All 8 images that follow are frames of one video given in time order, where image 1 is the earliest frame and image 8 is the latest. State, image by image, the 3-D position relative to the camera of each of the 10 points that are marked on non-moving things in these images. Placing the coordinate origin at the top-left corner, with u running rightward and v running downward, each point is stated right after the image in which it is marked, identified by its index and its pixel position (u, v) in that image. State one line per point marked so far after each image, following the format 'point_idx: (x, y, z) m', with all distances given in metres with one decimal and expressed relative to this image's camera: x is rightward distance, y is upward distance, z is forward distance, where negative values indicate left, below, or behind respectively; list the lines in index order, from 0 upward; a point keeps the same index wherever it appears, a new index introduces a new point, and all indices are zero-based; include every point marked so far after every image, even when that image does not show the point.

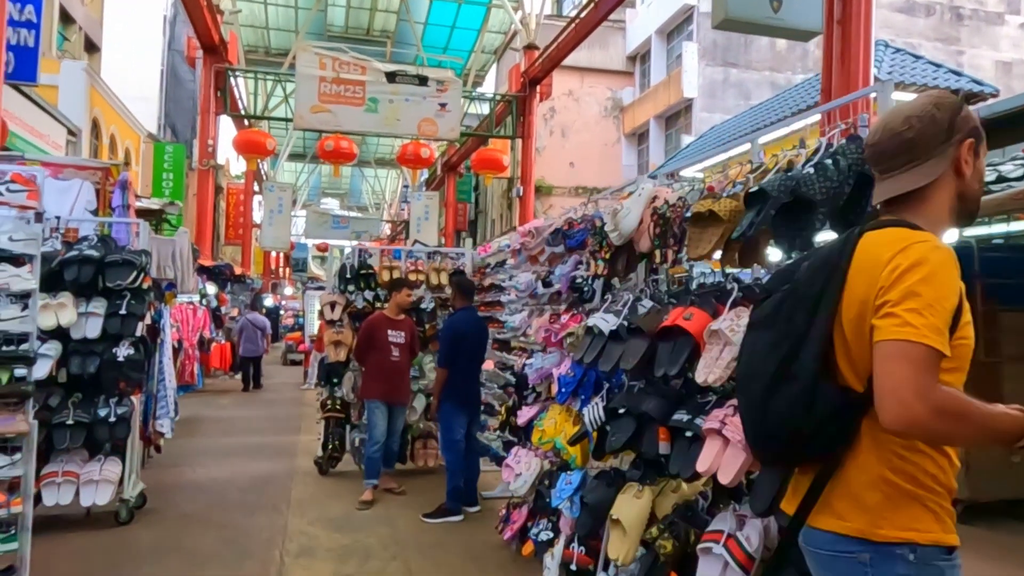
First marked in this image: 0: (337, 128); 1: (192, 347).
0: (-2.8, +2.3, +11.6) m
1: (-4.8, -0.9, +10.9) m
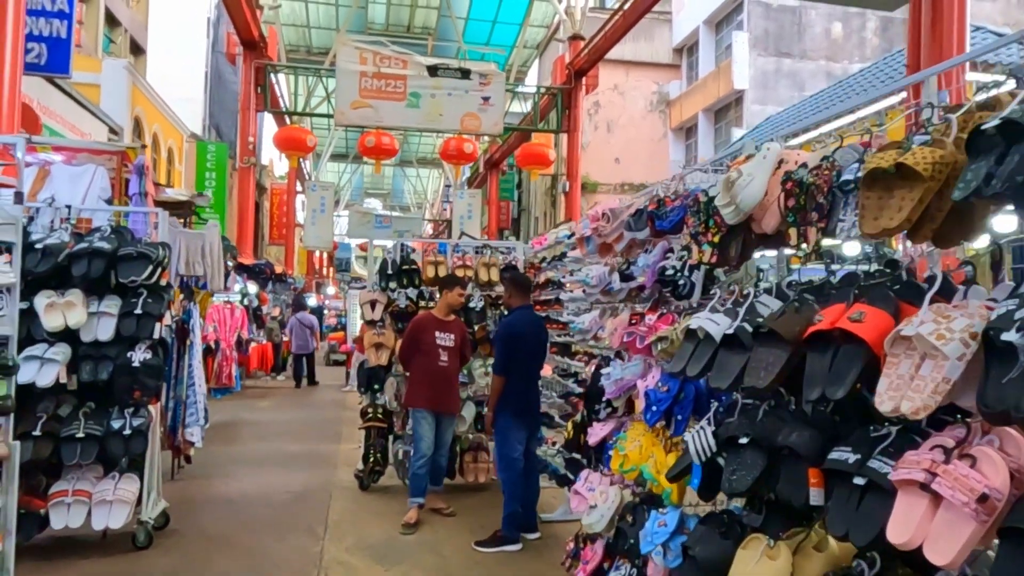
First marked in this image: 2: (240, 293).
0: (-2.0, +2.4, +11.1) m
1: (-4.1, -0.9, +10.6) m
2: (-4.9, -0.1, +13.1) m
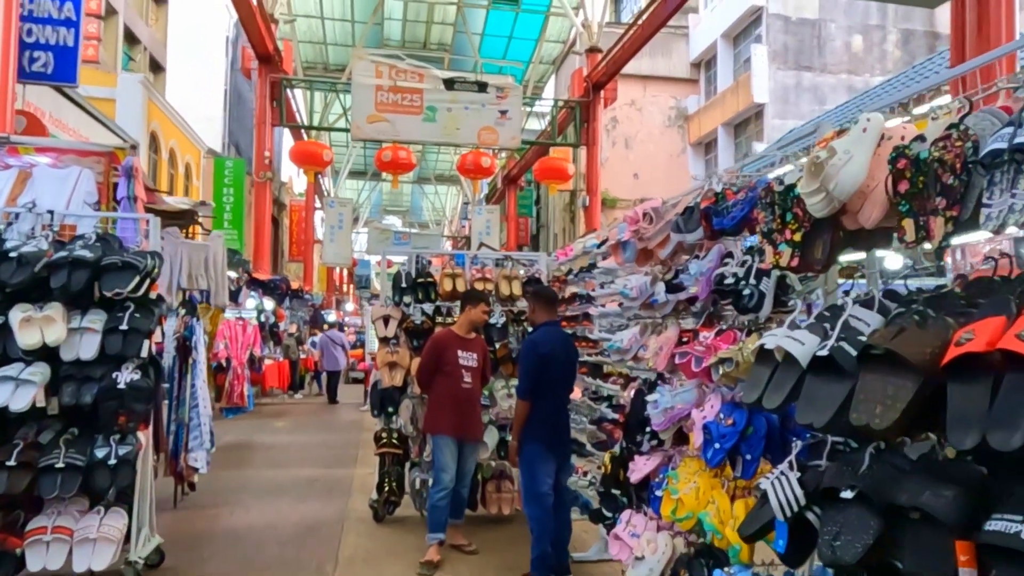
0: (-1.7, +2.1, +10.8) m
1: (-3.8, -1.1, +10.3) m
2: (-4.6, -0.4, +12.8) m
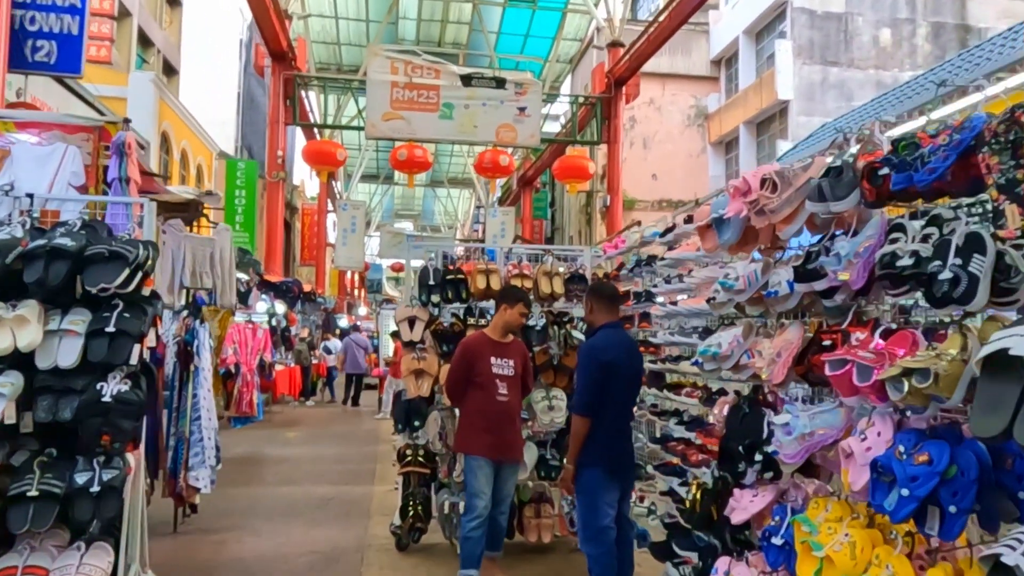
0: (-1.4, +2.1, +10.3) m
1: (-3.5, -1.1, +9.7) m
2: (-4.2, -0.4, +12.3) m
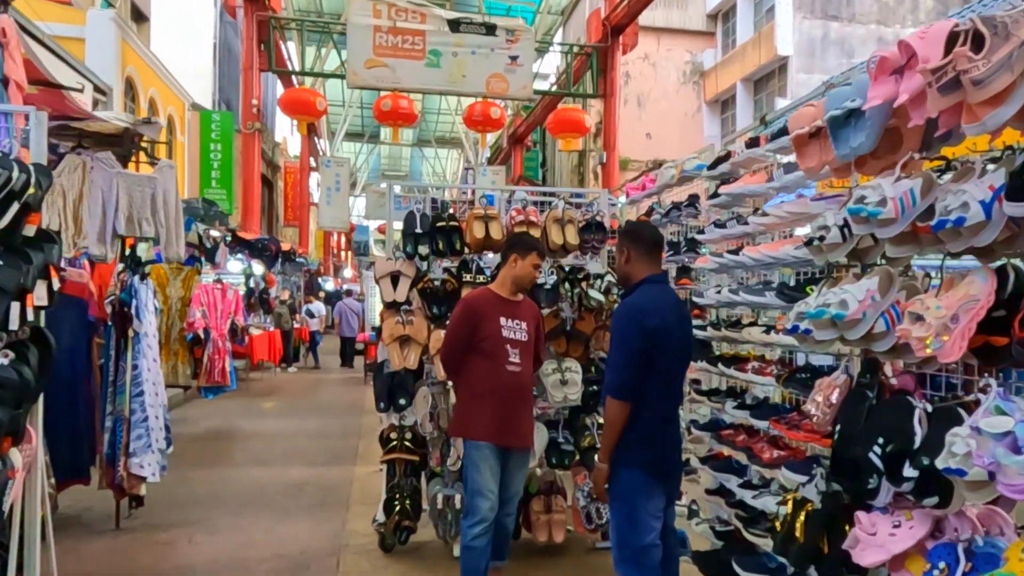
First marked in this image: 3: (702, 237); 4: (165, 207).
0: (-1.5, +2.7, +9.4) m
1: (-3.5, -0.6, +9.0) m
2: (-4.3, +0.2, +11.5) m
3: (+0.7, +0.2, +2.8) m
4: (-2.0, +0.5, +4.2) m
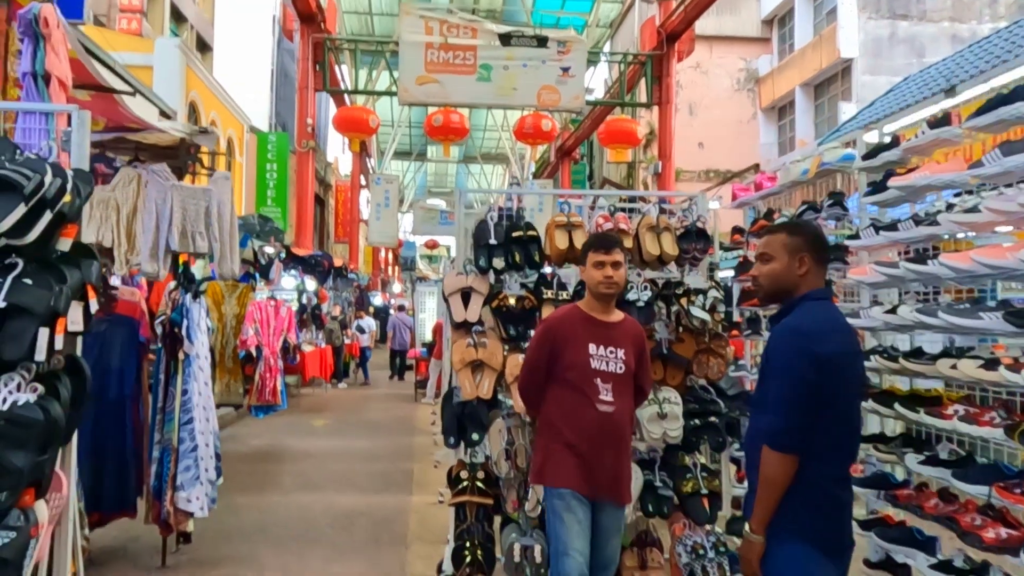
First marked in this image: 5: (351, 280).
0: (-0.7, +2.4, +9.1) m
1: (-2.8, -0.8, +8.7) m
2: (-3.4, 0.0, +11.3) m
3: (+1.1, +0.1, +2.4) m
4: (-1.6, +0.4, +3.9) m
5: (-3.5, +0.2, +15.9) m
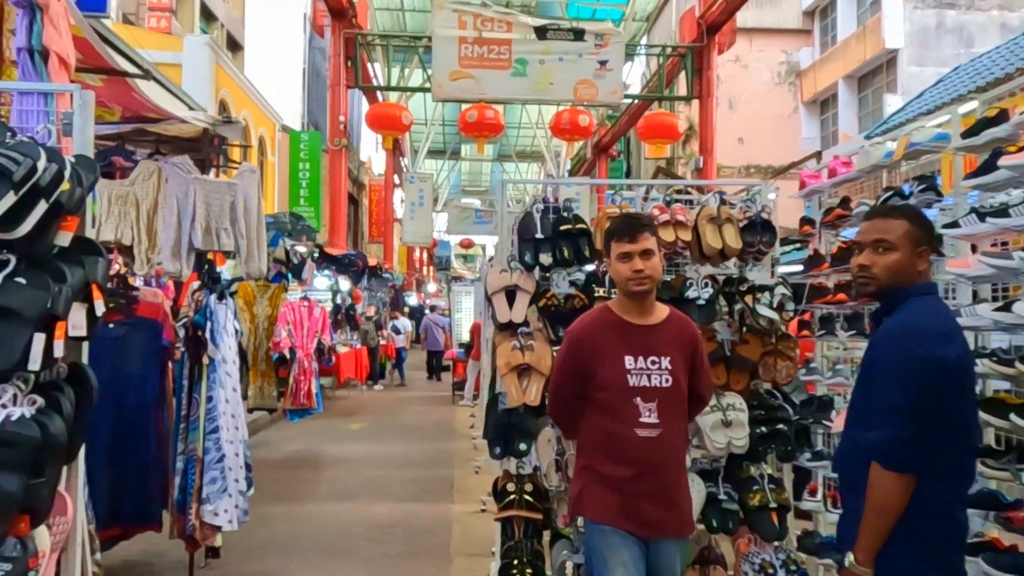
0: (-0.3, +2.5, +8.8) m
1: (-2.4, -0.8, +8.6) m
2: (-2.8, 0.0, +11.2) m
3: (+1.2, +0.2, +2.0) m
4: (-1.4, +0.4, +3.7) m
5: (-2.7, +0.2, +15.8) m
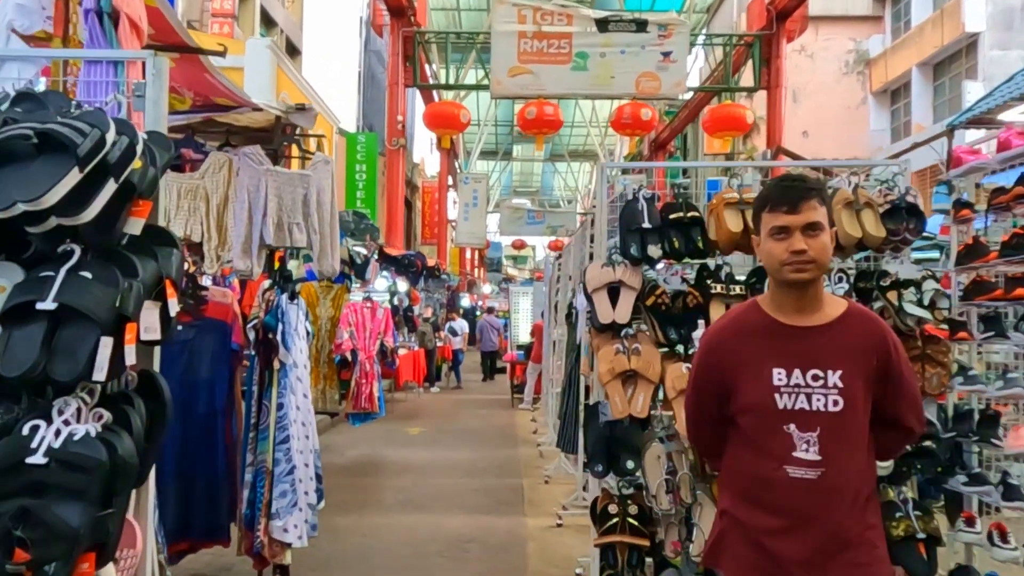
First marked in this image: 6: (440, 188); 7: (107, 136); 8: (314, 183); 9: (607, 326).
0: (+0.5, +2.5, +8.5) m
1: (-1.6, -0.8, +8.4) m
2: (-1.9, 0.0, +11.0) m
3: (+1.5, +0.2, +1.6) m
4: (-0.9, +0.4, +3.5) m
5: (-1.5, +0.2, +15.6) m
6: (-1.8, +2.7, +18.7) m
7: (-0.7, +0.3, +1.4) m
8: (-0.9, +0.5, +3.4) m
9: (+0.4, -0.1, +2.8) m
